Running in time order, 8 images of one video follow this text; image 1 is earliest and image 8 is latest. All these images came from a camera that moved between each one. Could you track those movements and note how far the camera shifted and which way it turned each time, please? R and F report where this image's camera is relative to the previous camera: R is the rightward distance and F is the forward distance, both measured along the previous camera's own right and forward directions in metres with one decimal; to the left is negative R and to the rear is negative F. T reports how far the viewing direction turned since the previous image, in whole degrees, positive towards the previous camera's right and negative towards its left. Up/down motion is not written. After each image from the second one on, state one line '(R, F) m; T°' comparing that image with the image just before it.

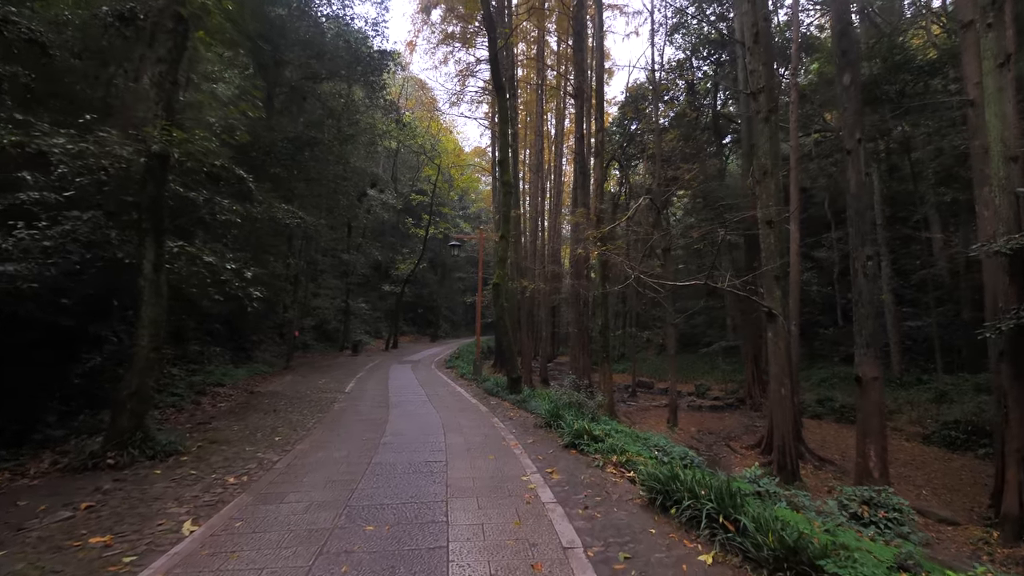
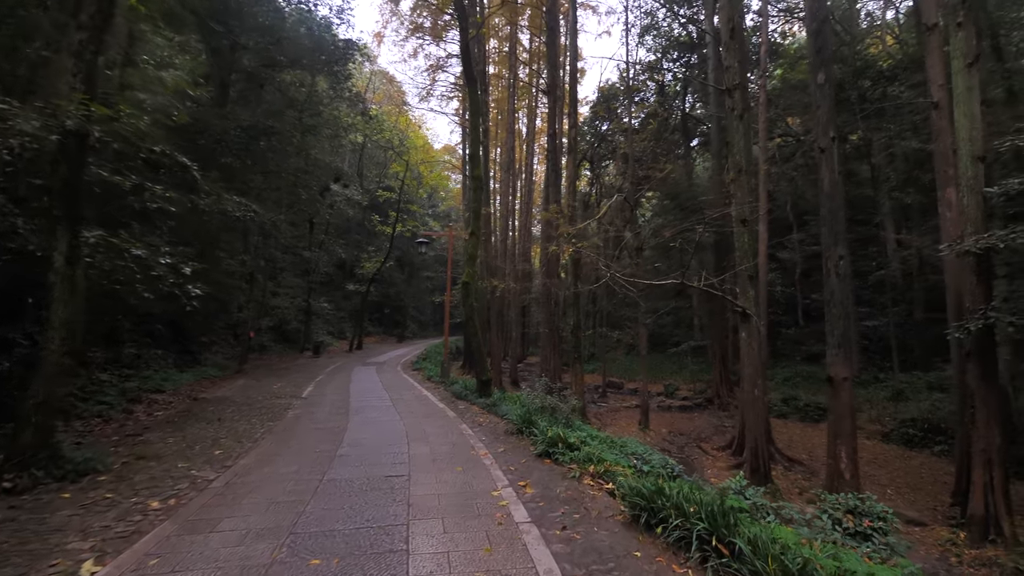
(0.0, +0.4) m; +4°
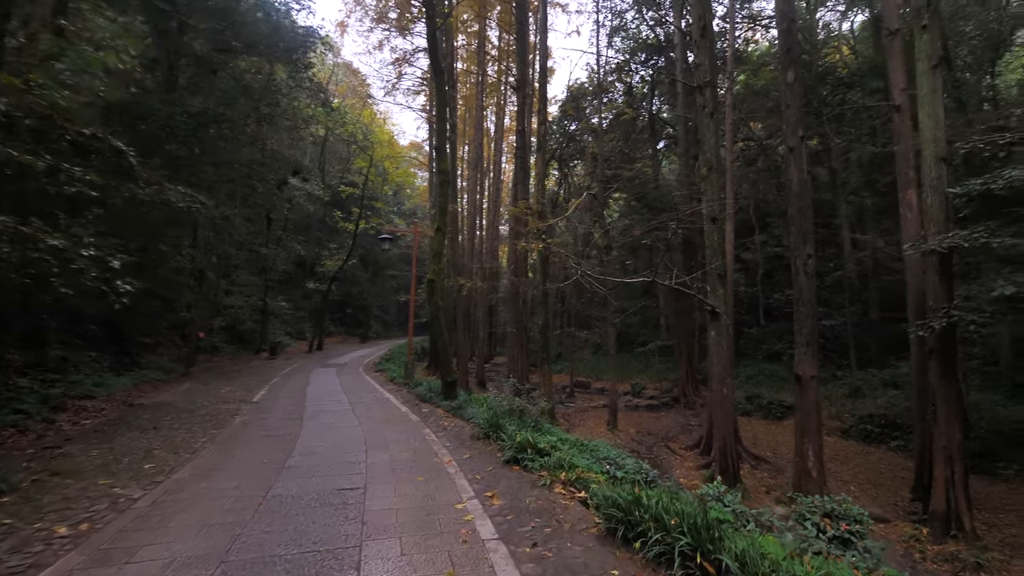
(0.0, +0.4) m; +4°
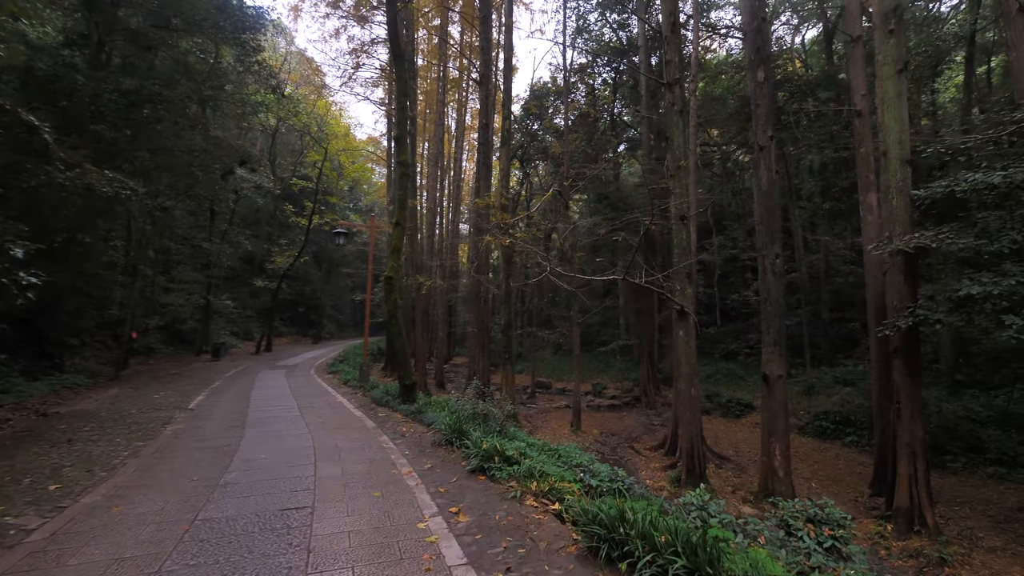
(-0.1, +0.4) m; +5°
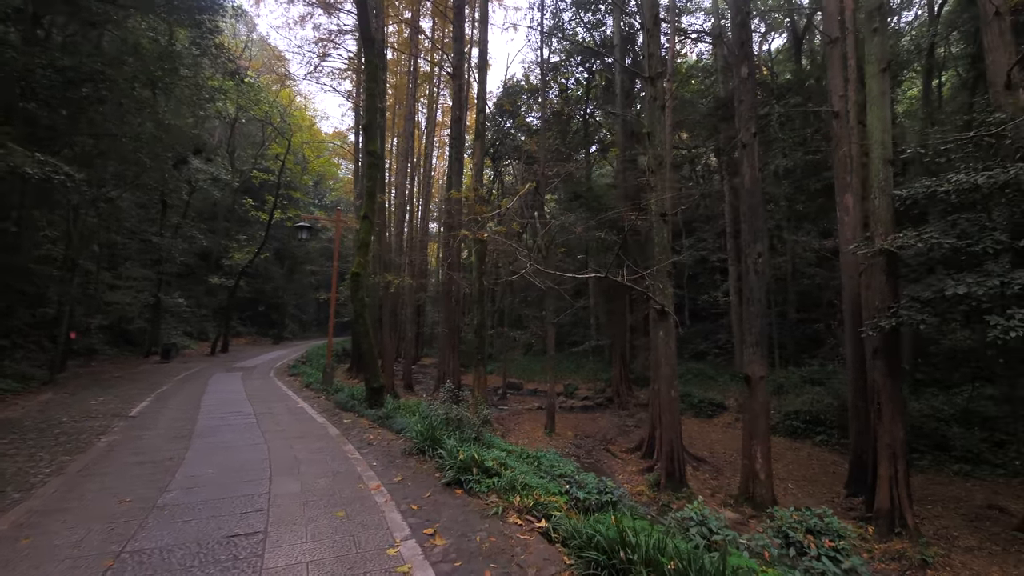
(-0.1, +0.4) m; +4°
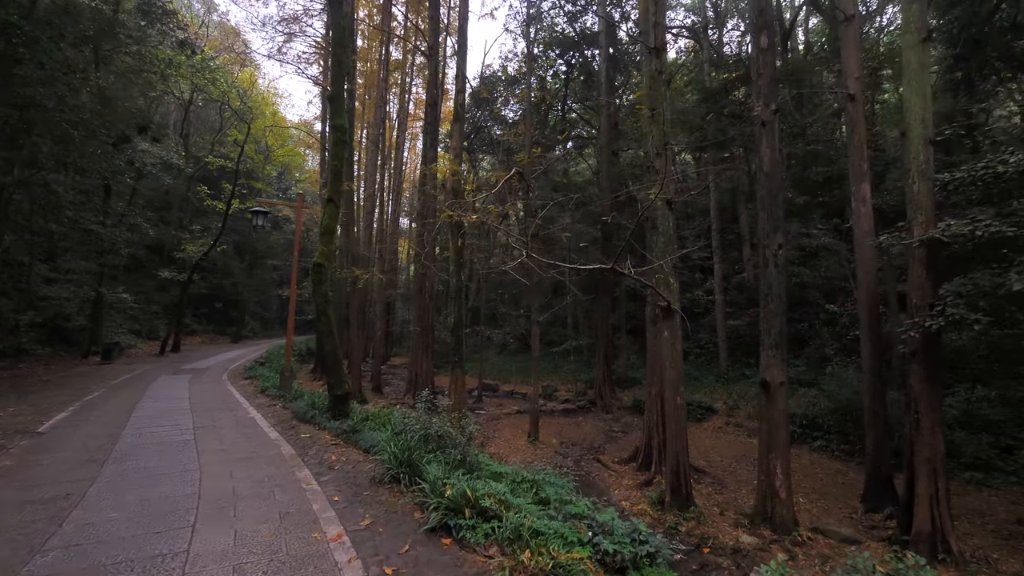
(-0.3, +1.1) m; +4°
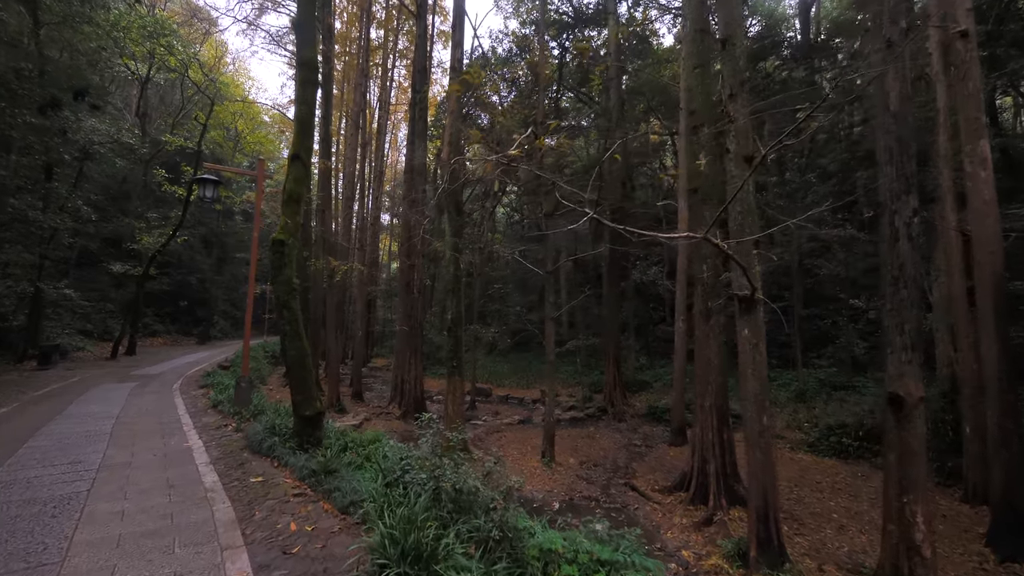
(-0.6, +2.0) m; +2°
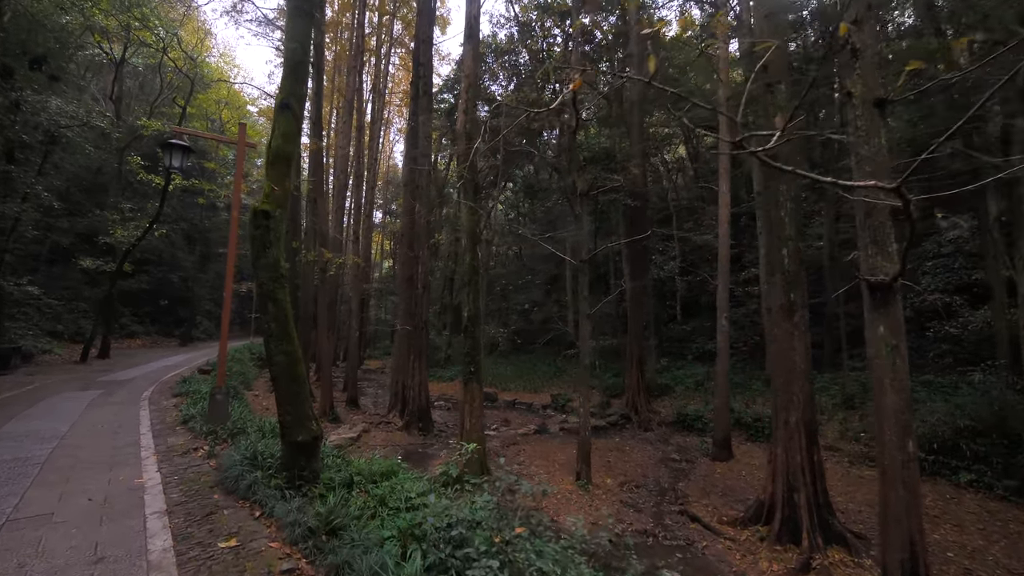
(-0.7, +1.4) m; +1°
